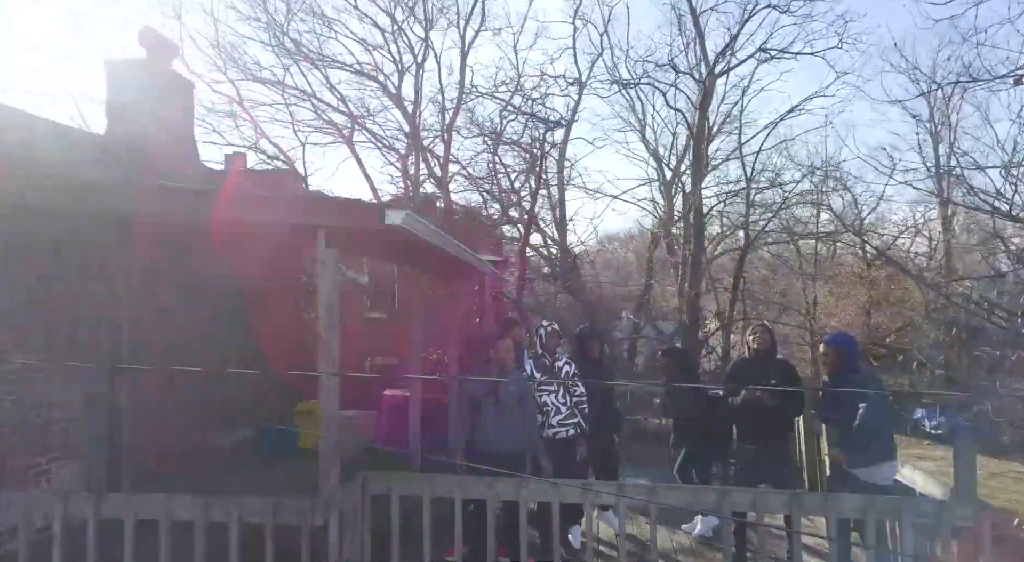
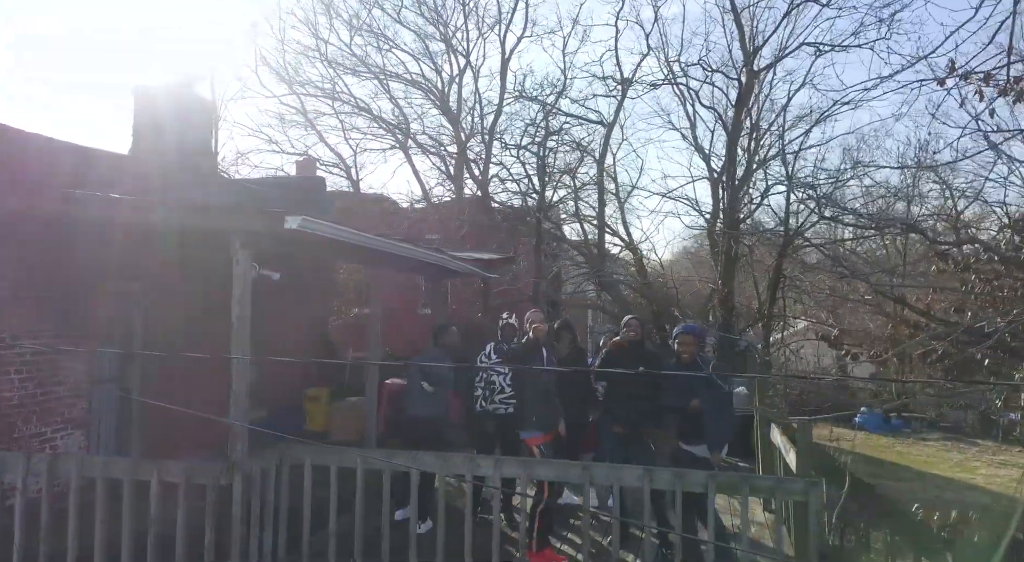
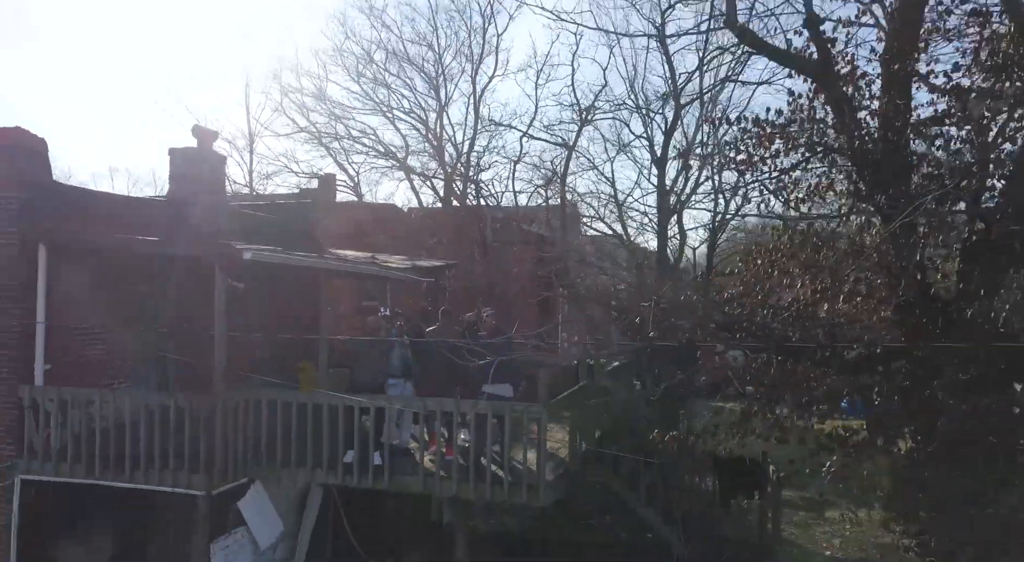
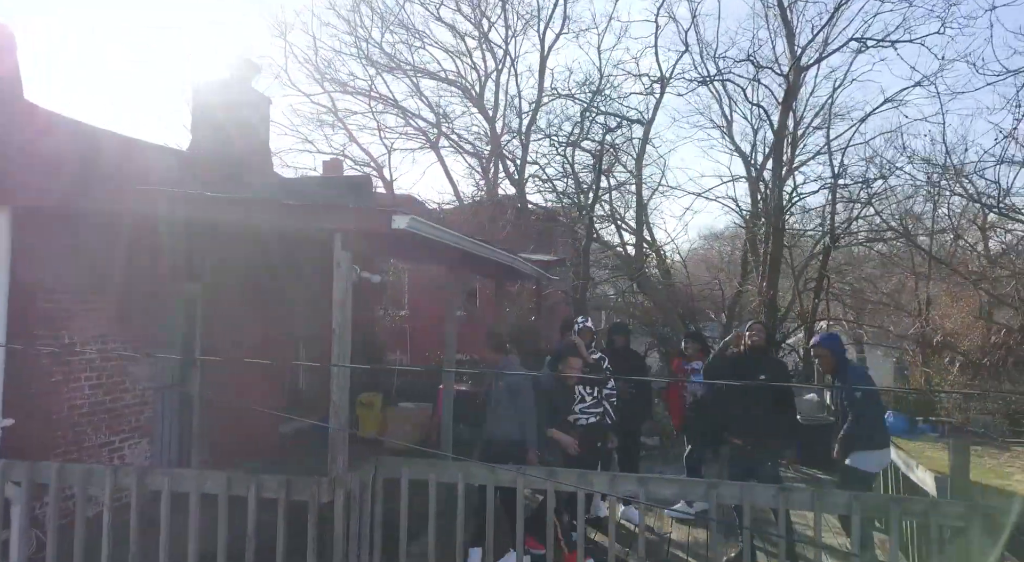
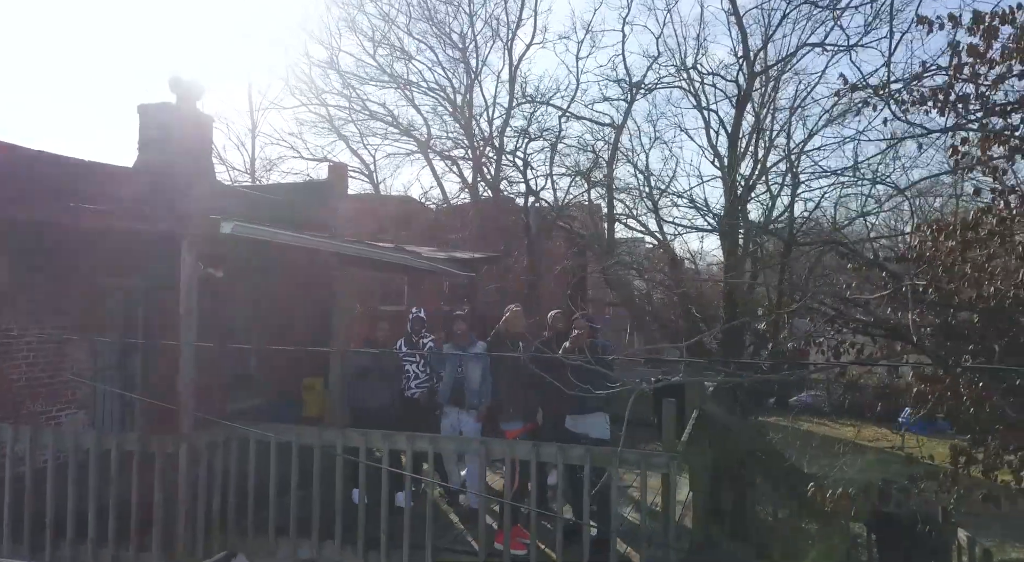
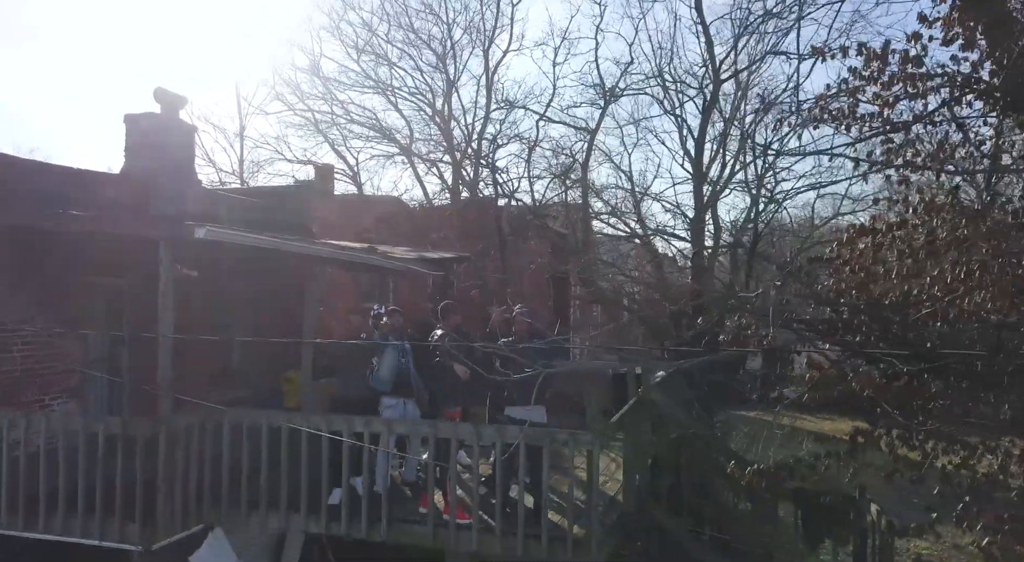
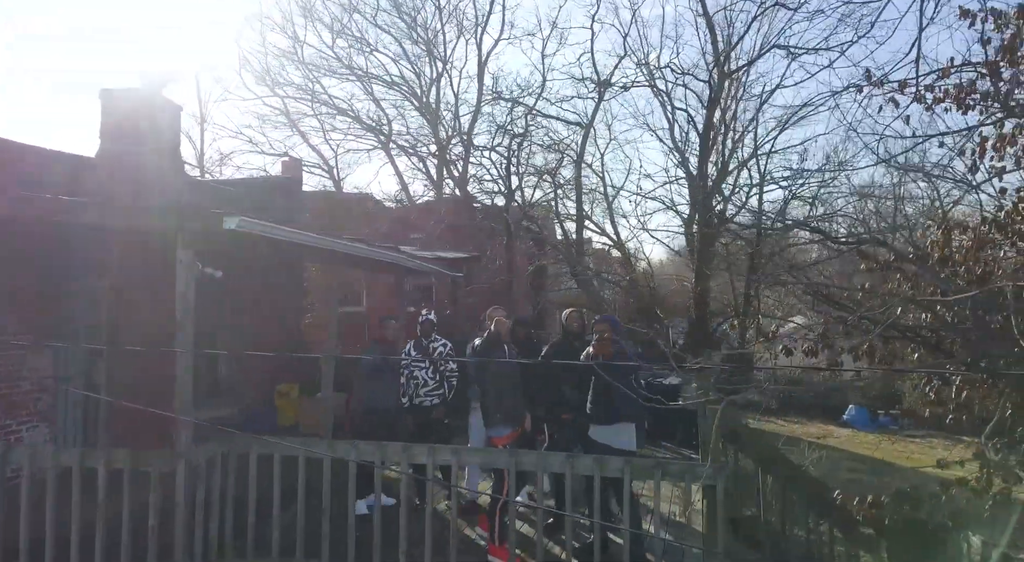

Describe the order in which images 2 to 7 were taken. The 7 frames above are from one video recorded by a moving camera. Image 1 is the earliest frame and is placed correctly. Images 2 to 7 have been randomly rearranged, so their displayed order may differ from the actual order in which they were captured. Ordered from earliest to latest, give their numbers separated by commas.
4, 2, 7, 5, 6, 3
